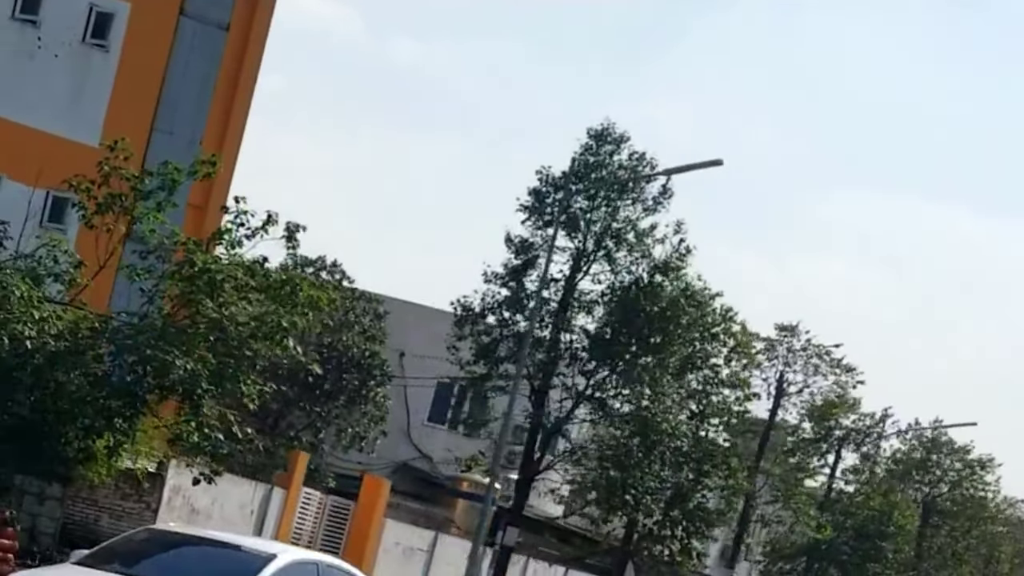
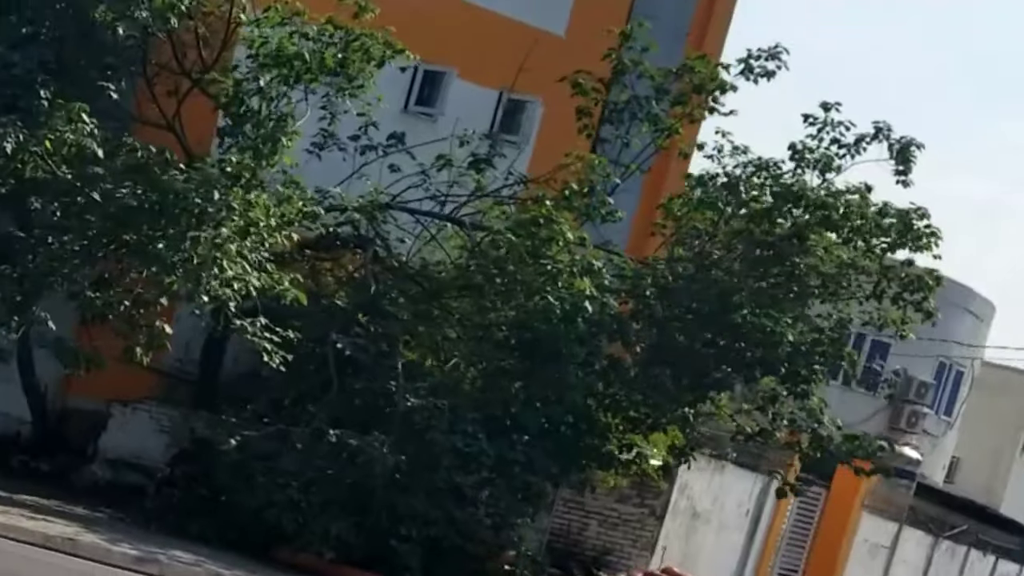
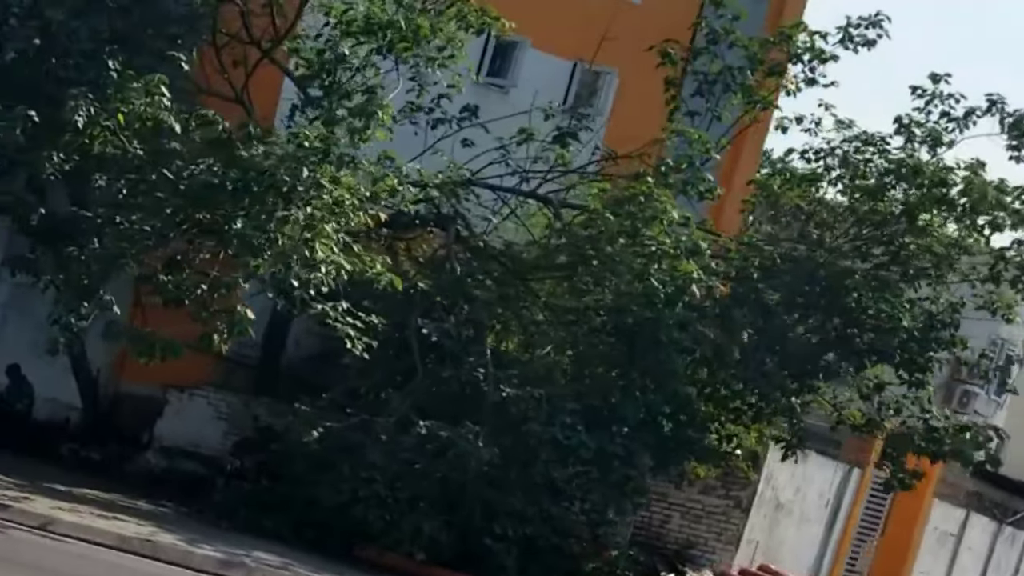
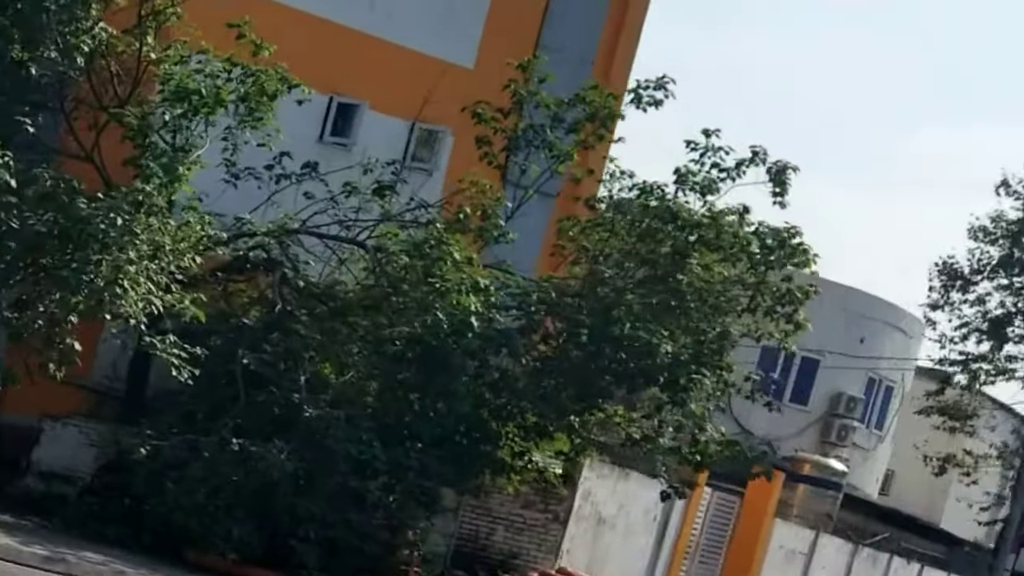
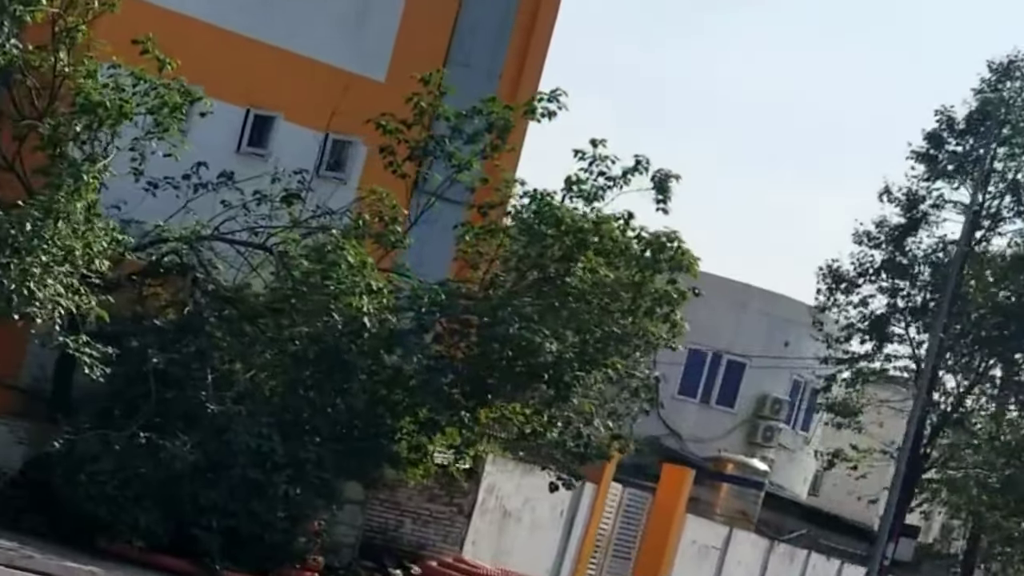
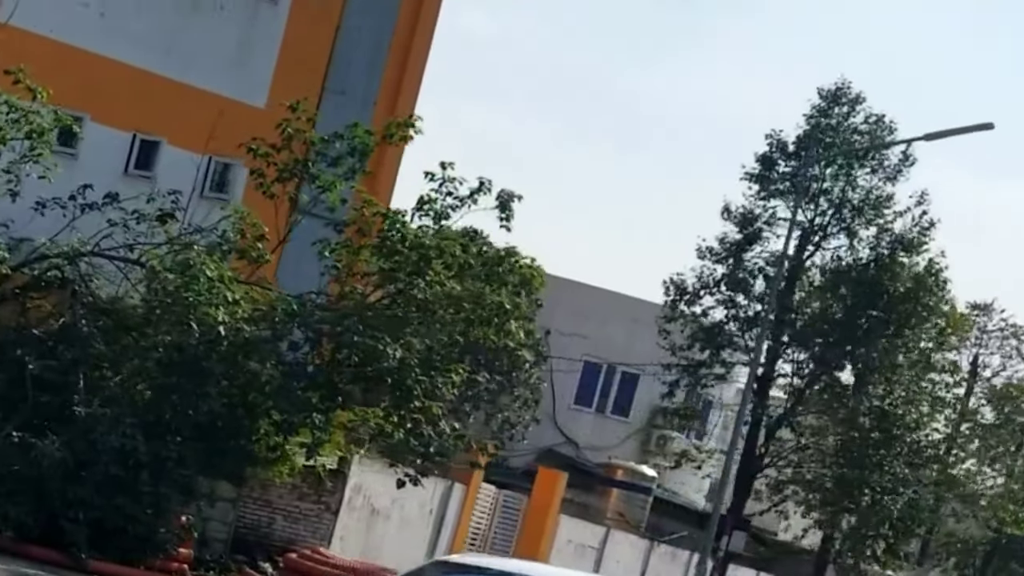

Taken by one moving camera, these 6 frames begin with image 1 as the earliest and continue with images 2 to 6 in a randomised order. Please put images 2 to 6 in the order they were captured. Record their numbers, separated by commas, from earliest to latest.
6, 5, 4, 2, 3
